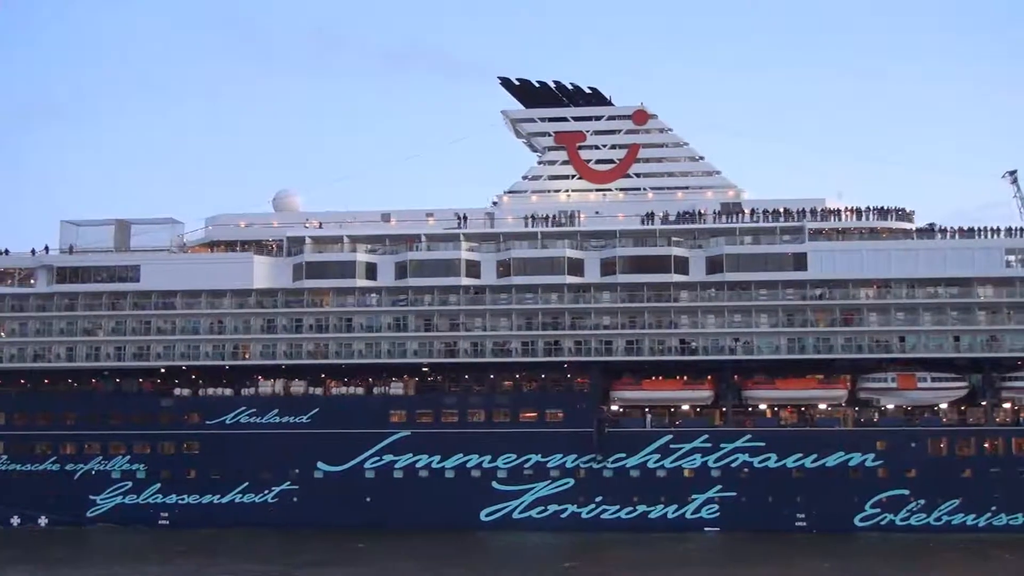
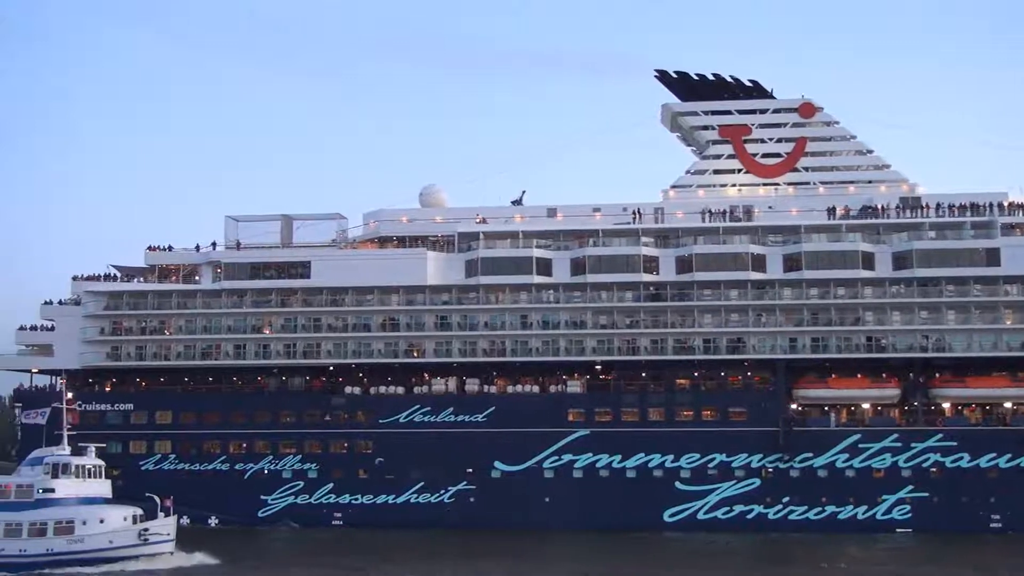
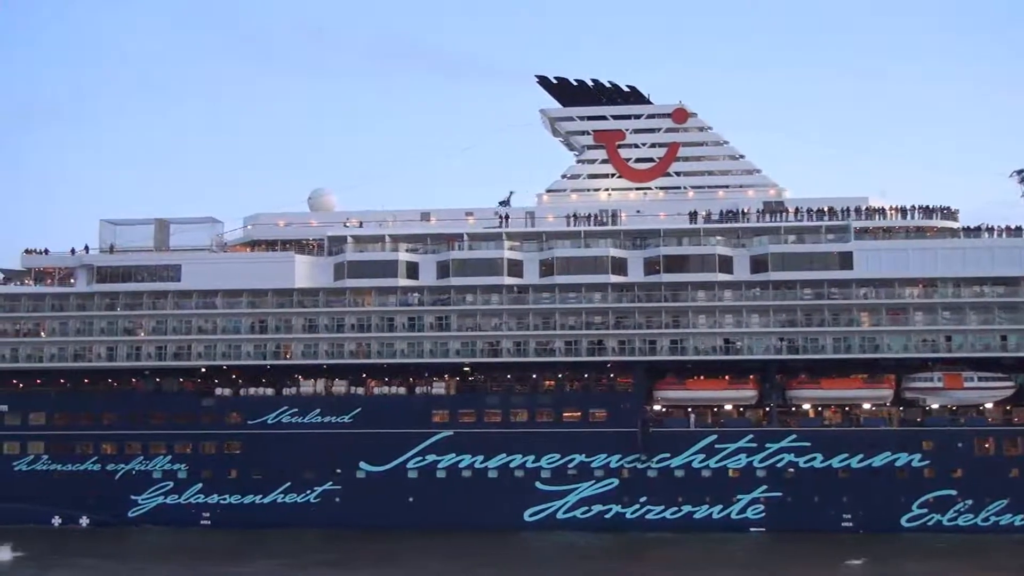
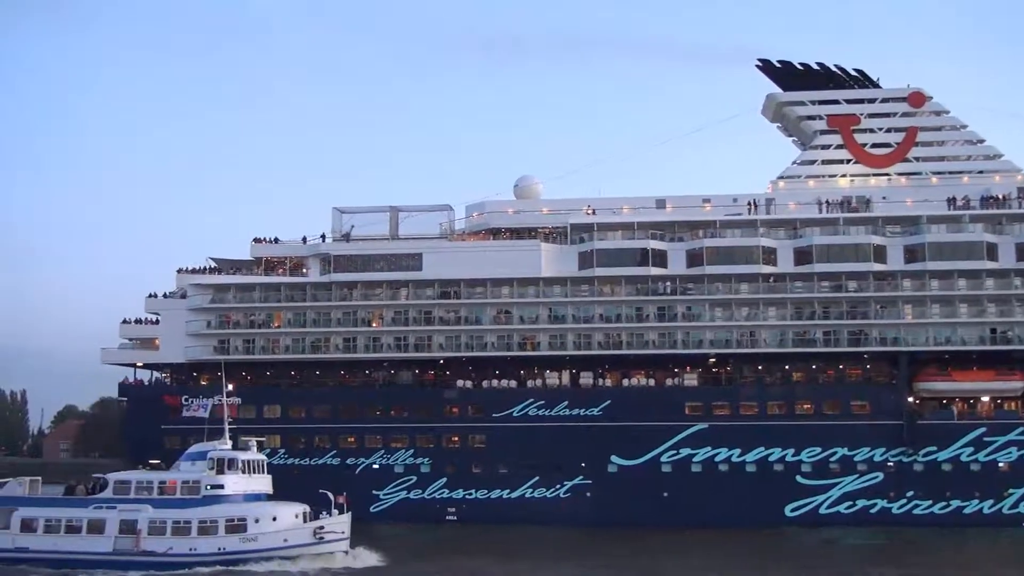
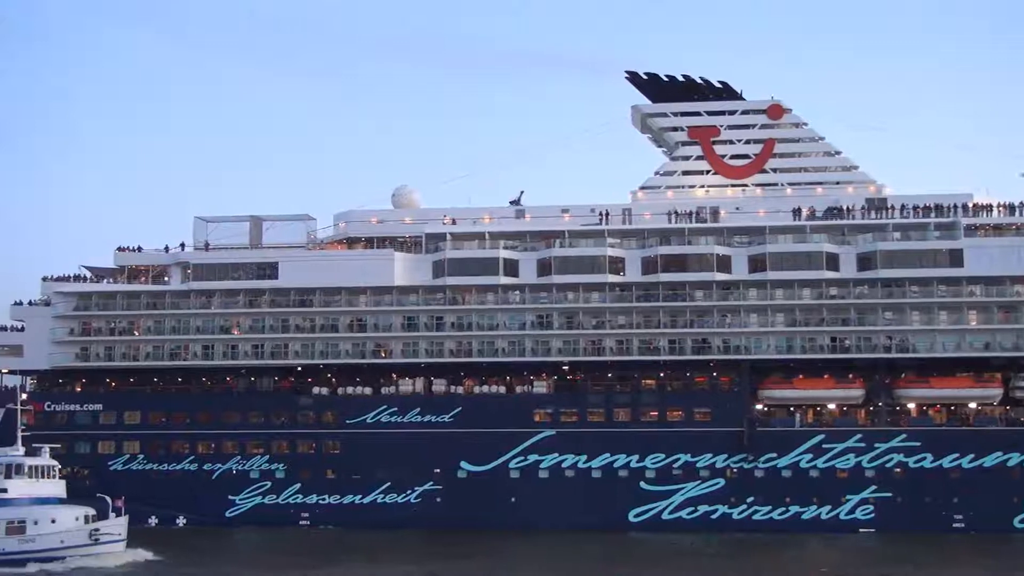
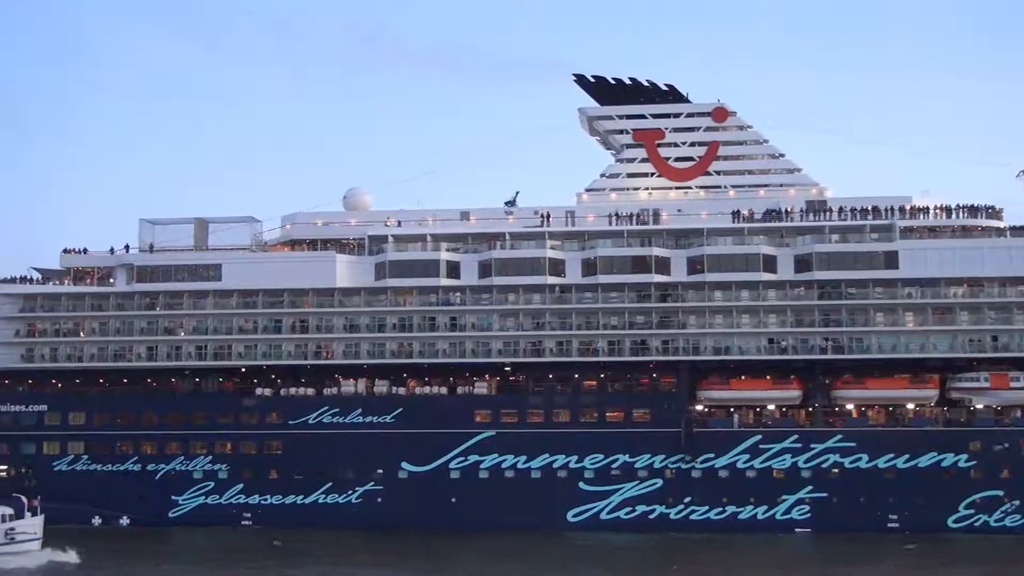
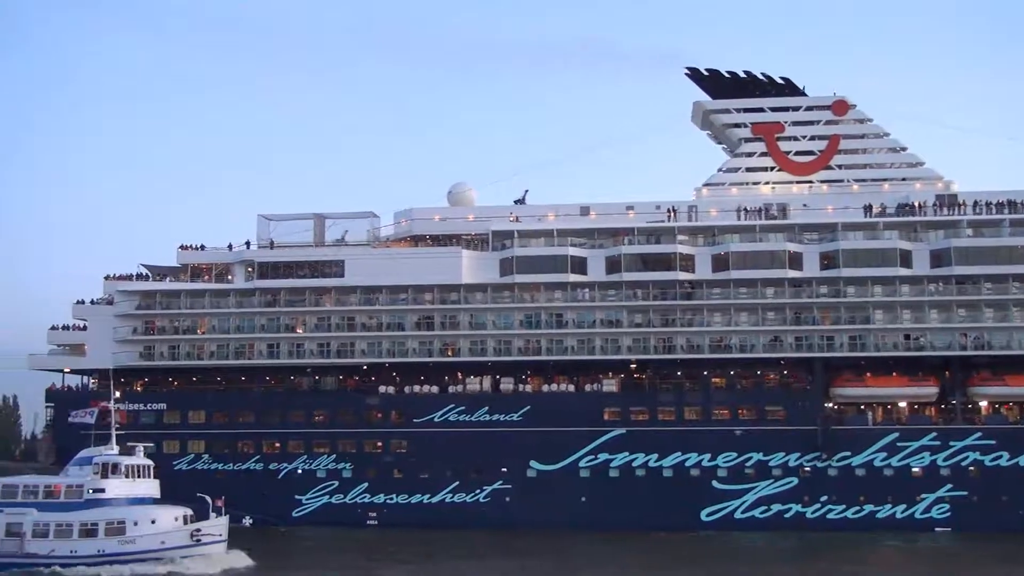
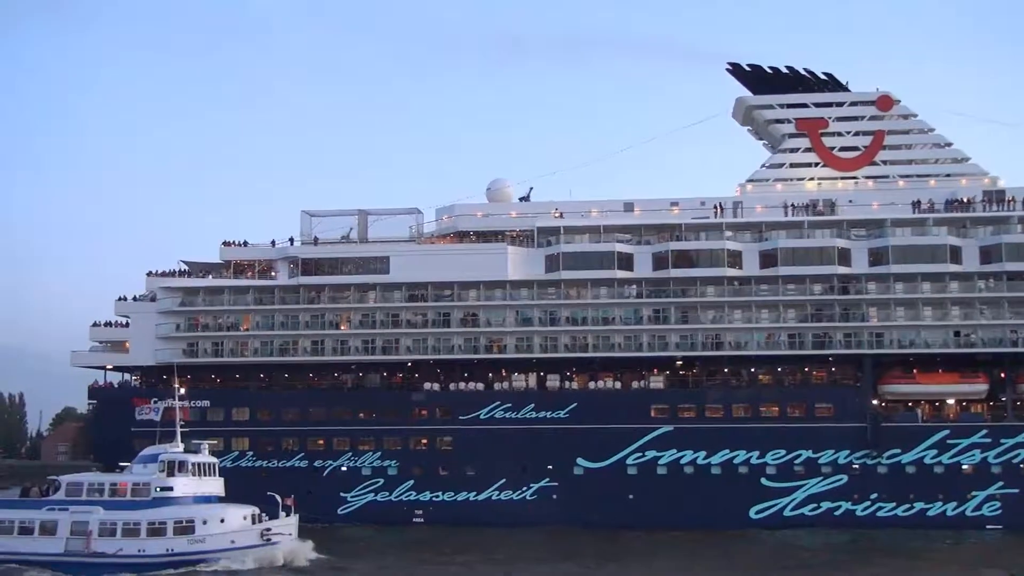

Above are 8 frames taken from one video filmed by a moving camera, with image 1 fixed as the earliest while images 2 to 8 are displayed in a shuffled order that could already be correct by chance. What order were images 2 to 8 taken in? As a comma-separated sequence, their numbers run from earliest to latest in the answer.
3, 6, 5, 2, 7, 8, 4
